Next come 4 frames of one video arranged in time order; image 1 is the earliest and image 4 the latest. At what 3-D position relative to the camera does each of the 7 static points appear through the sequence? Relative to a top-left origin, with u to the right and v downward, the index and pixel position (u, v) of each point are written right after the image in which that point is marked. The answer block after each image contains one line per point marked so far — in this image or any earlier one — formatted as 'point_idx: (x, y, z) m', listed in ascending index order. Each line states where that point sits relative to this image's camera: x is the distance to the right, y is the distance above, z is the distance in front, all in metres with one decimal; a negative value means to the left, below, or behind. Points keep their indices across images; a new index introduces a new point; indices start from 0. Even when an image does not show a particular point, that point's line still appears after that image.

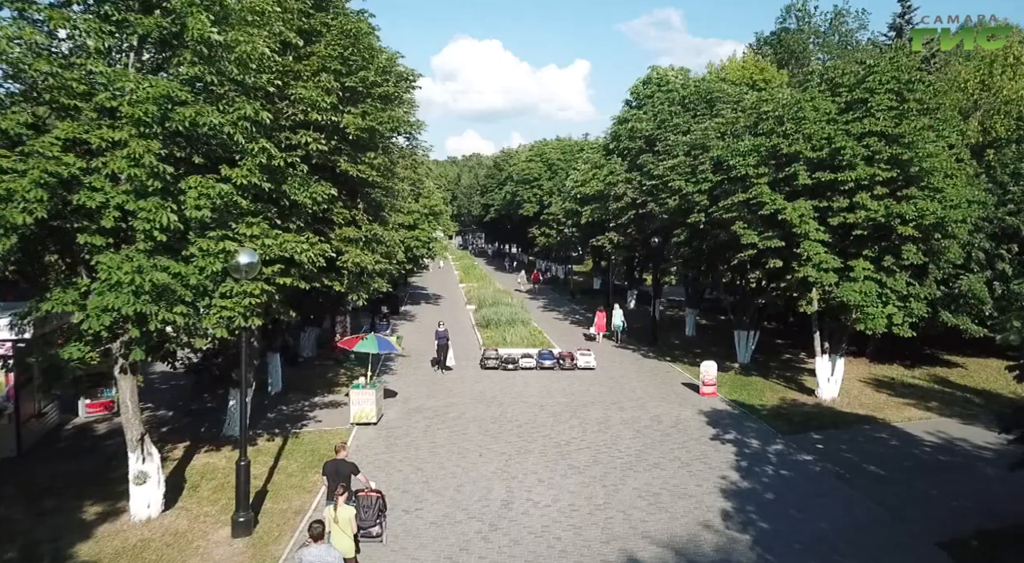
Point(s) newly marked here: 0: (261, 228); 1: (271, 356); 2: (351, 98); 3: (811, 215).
0: (-4.2, +0.9, +11.5) m
1: (-6.9, -2.1, +19.4) m
2: (-3.4, +3.9, +14.5) m
3: (+8.1, +1.8, +18.3) m
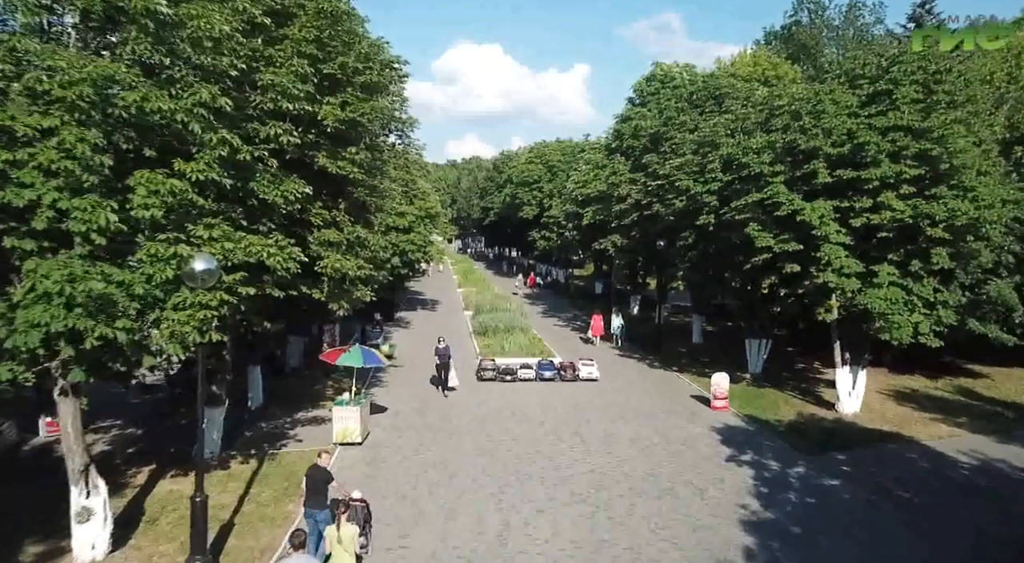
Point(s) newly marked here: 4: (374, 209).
0: (-4.3, +0.8, +10.1) m
1: (-6.9, -2.3, +18.1) m
2: (-3.5, +3.8, +13.1) m
3: (+8.0, +1.7, +17.0) m
4: (-3.2, +1.7, +15.7) m
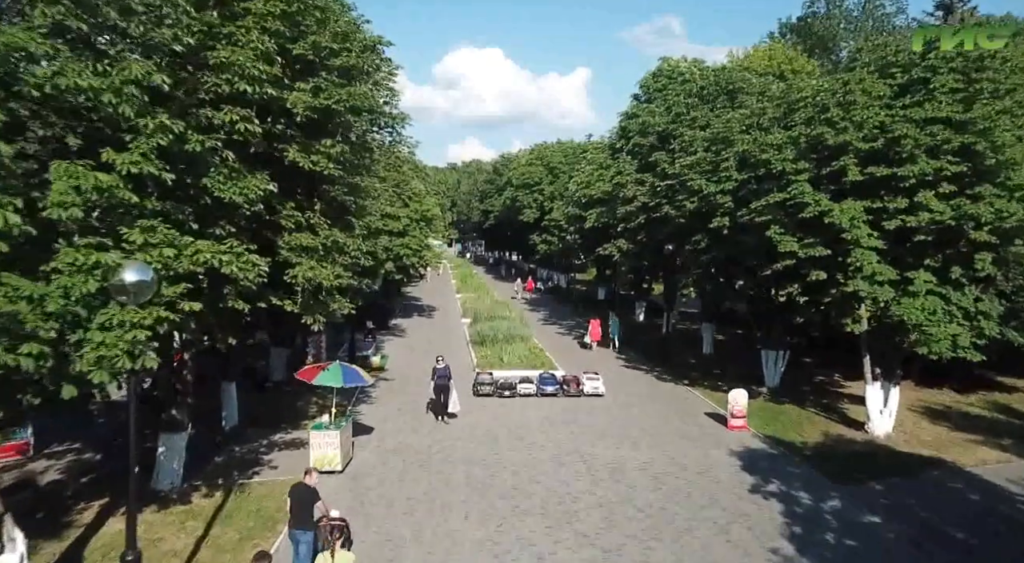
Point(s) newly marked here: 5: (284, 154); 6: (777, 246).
0: (-4.4, +0.6, +8.6) m
1: (-7.0, -2.5, +16.5) m
2: (-3.6, +3.6, +11.6) m
3: (+8.0, +1.5, +15.4) m
4: (-3.3, +1.5, +14.1) m
5: (-3.9, +2.2, +11.5) m
6: (+6.6, +0.9, +16.9) m
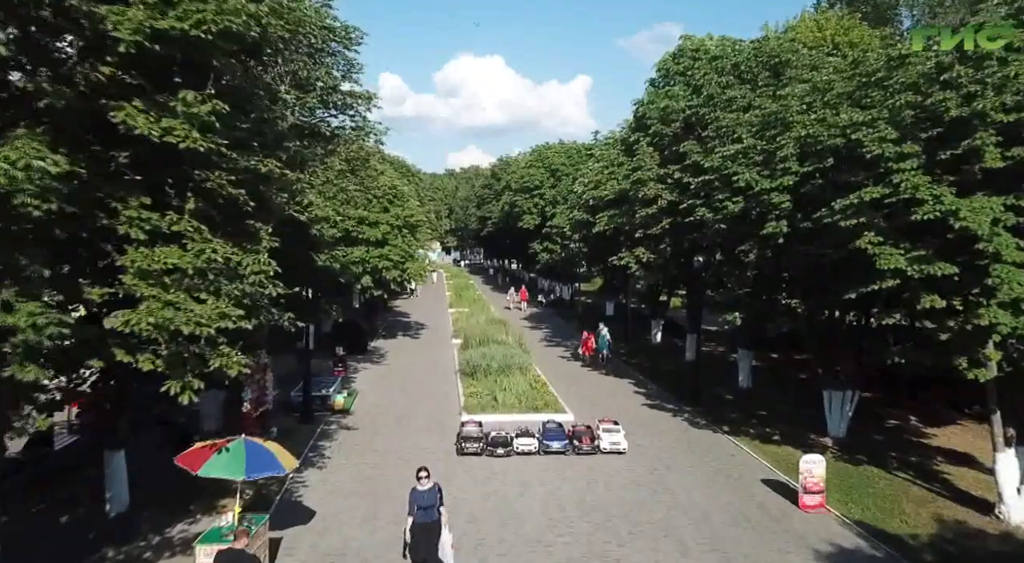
0: (-4.5, +0.1, +3.9) m
1: (-7.1, -3.1, +11.8) m
2: (-3.7, +3.1, +7.0) m
3: (+7.8, +1.0, +10.8) m
4: (-3.4, +0.9, +9.5) m
5: (-4.0, +1.7, +6.9) m
6: (+6.5, +0.4, +12.3) m
